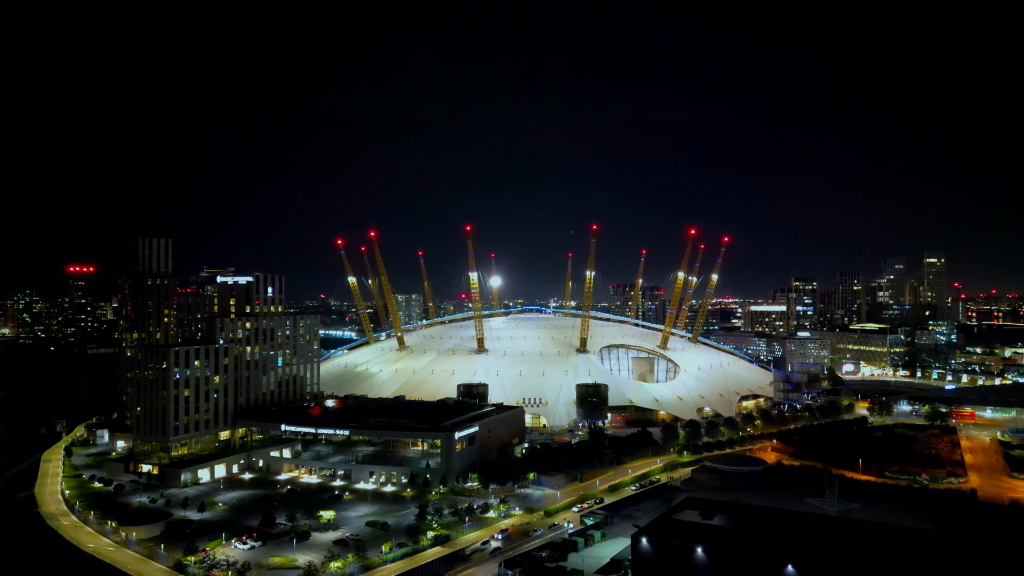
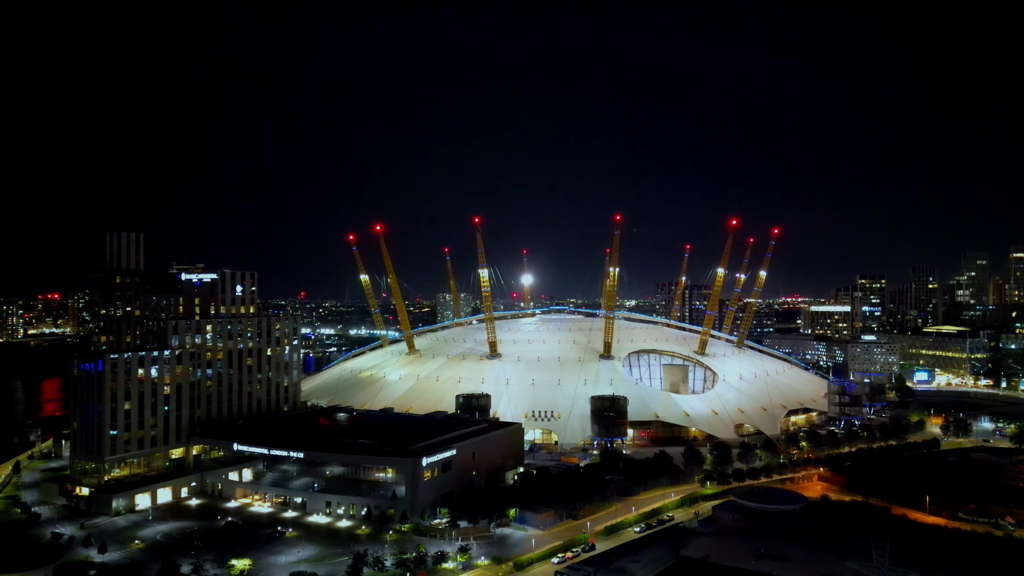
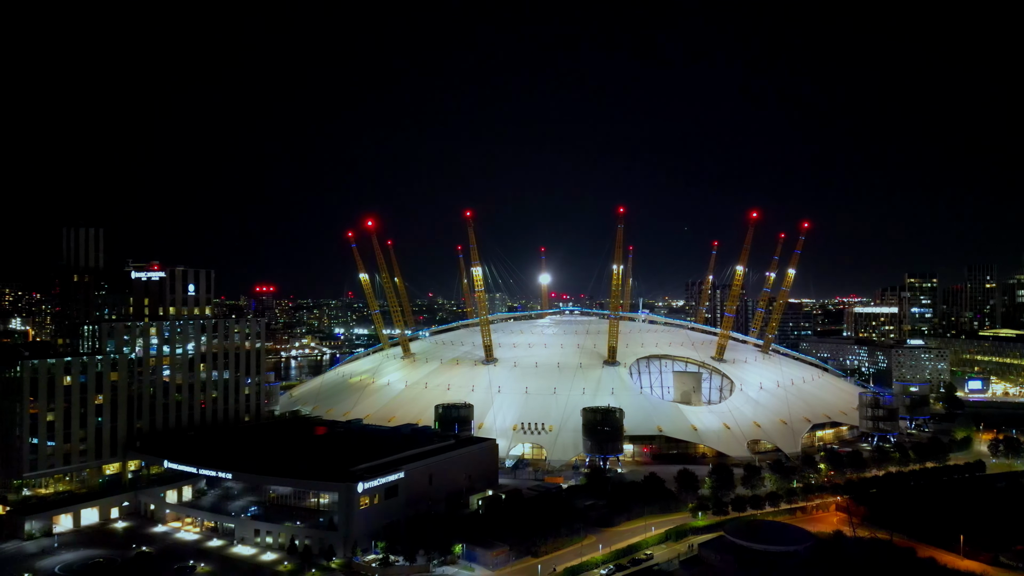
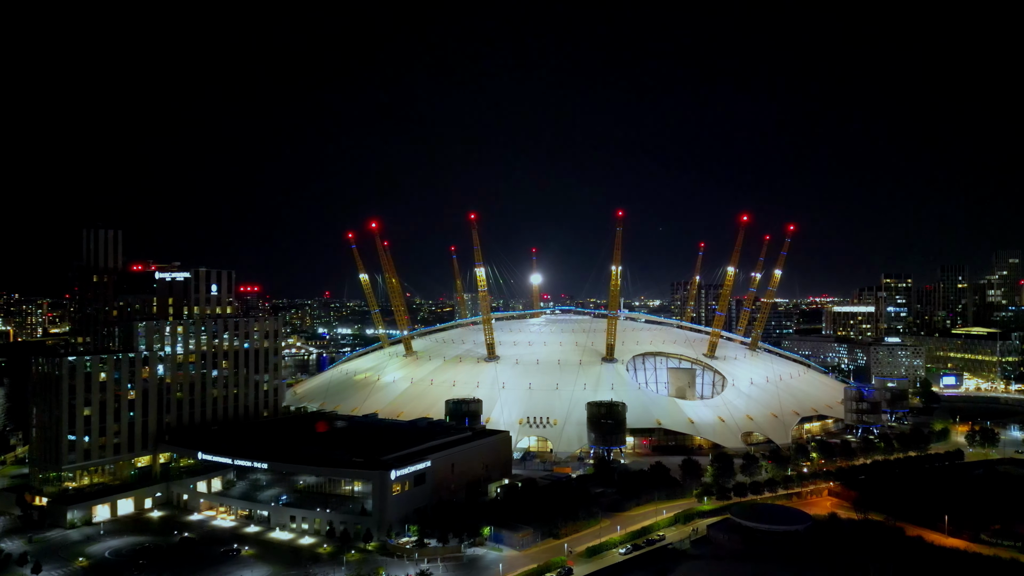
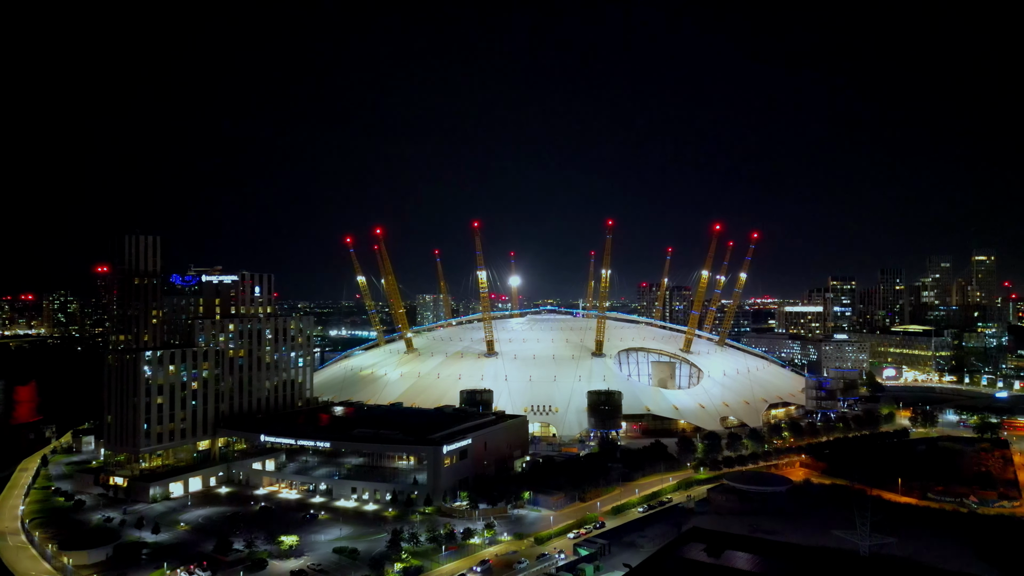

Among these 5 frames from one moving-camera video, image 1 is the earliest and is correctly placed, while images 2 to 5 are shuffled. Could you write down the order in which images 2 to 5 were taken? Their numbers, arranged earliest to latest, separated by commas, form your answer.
5, 2, 4, 3
